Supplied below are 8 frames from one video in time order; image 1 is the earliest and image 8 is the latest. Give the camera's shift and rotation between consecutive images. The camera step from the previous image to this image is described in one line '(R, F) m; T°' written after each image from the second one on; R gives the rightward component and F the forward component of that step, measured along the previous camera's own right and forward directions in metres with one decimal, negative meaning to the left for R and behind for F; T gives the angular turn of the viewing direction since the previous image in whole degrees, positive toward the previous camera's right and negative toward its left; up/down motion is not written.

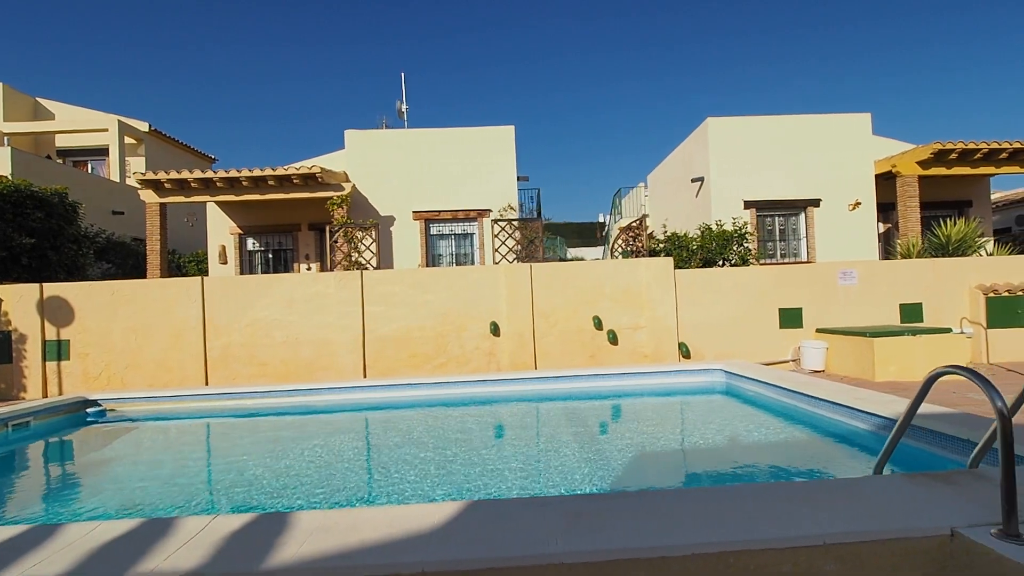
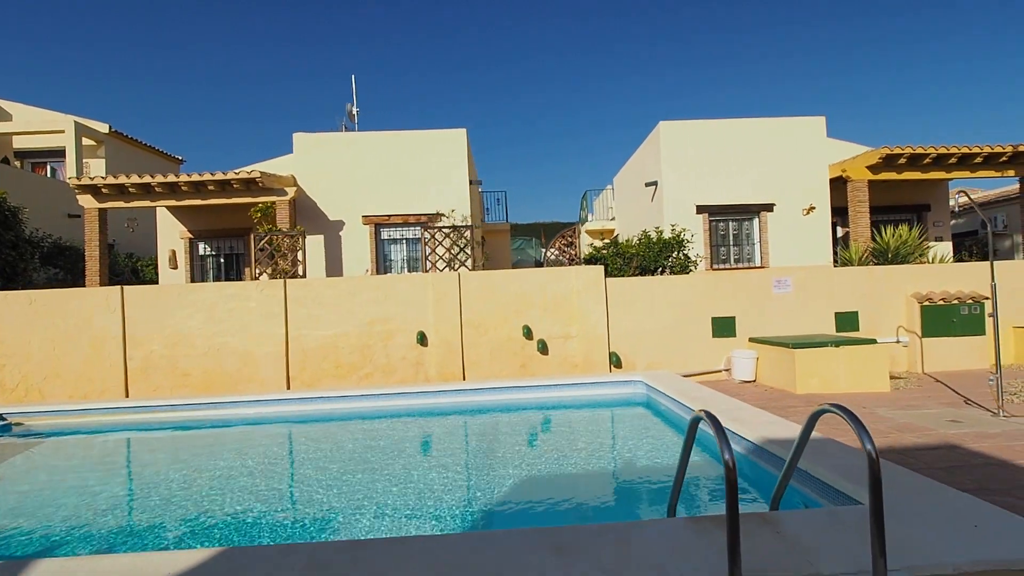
(+1.2, +0.1) m; 0°
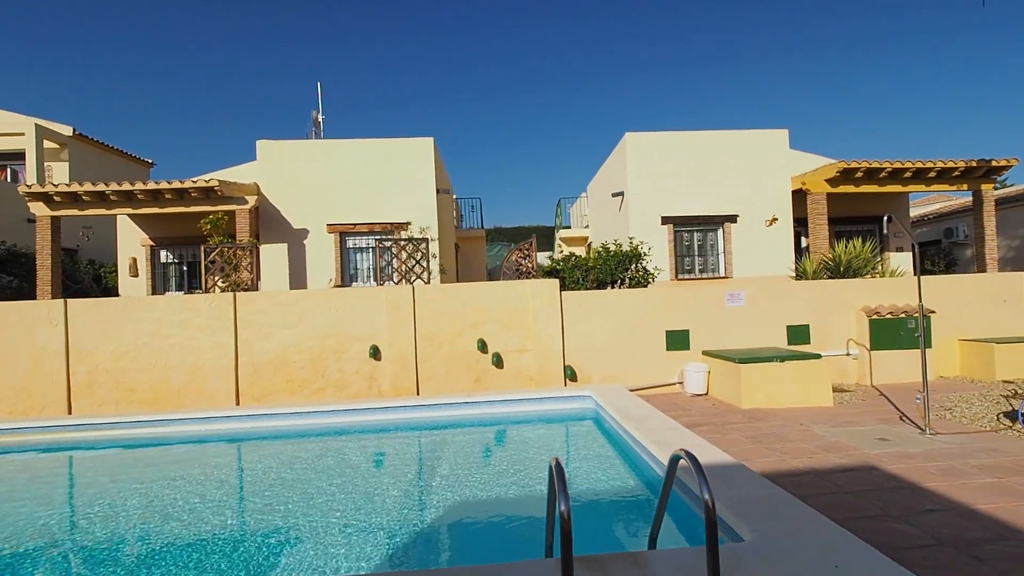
(+0.6, 0.0) m; +1°
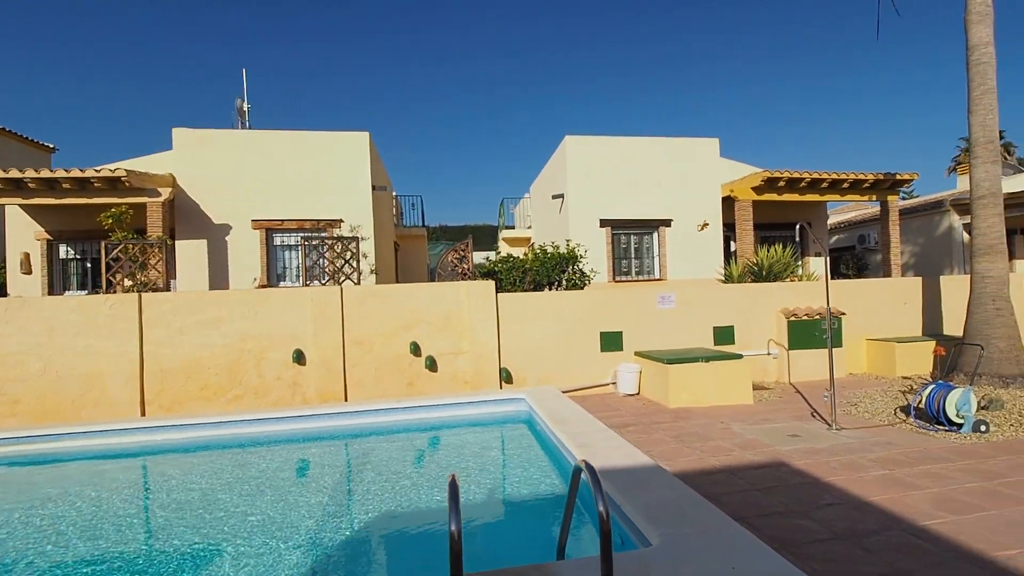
(+0.2, +0.1) m; +6°
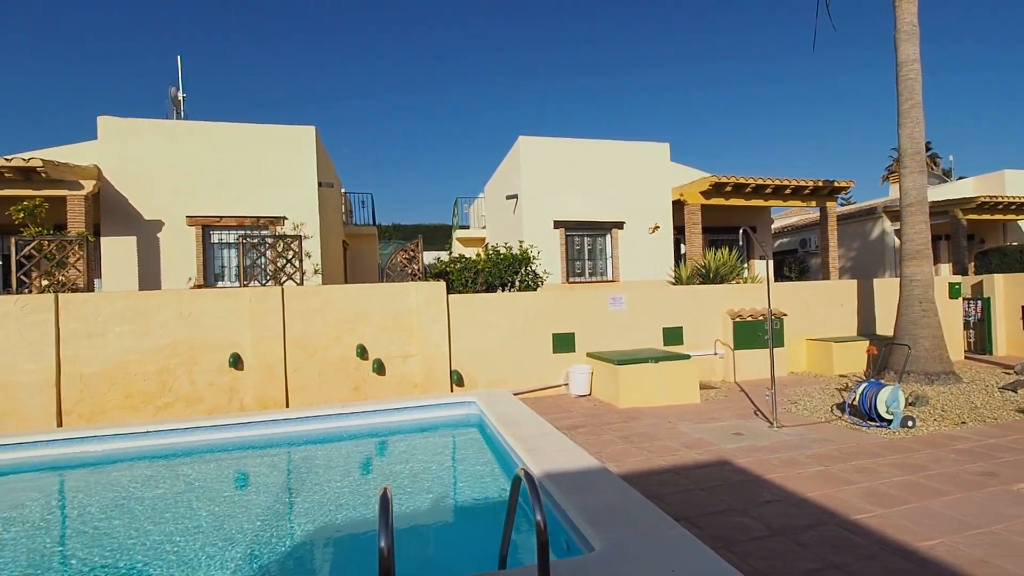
(+0.2, +0.1) m; +5°
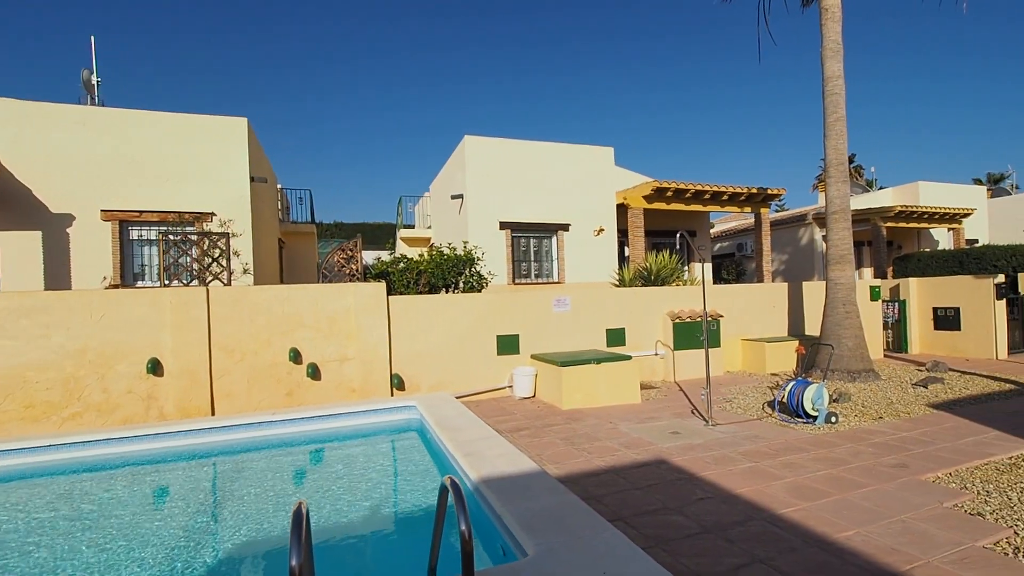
(+0.2, +0.1) m; +5°
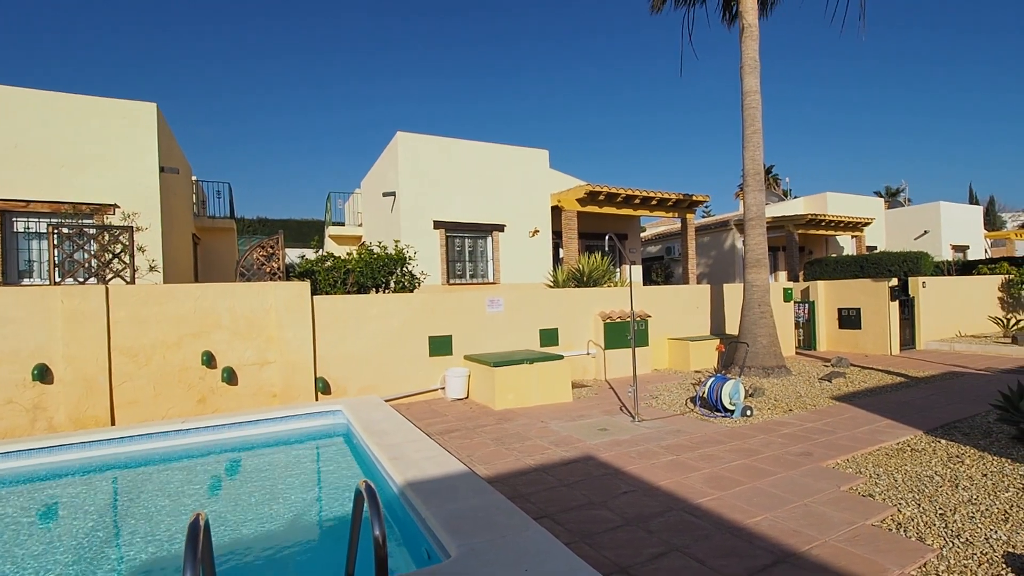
(+0.1, 0.0) m; +7°
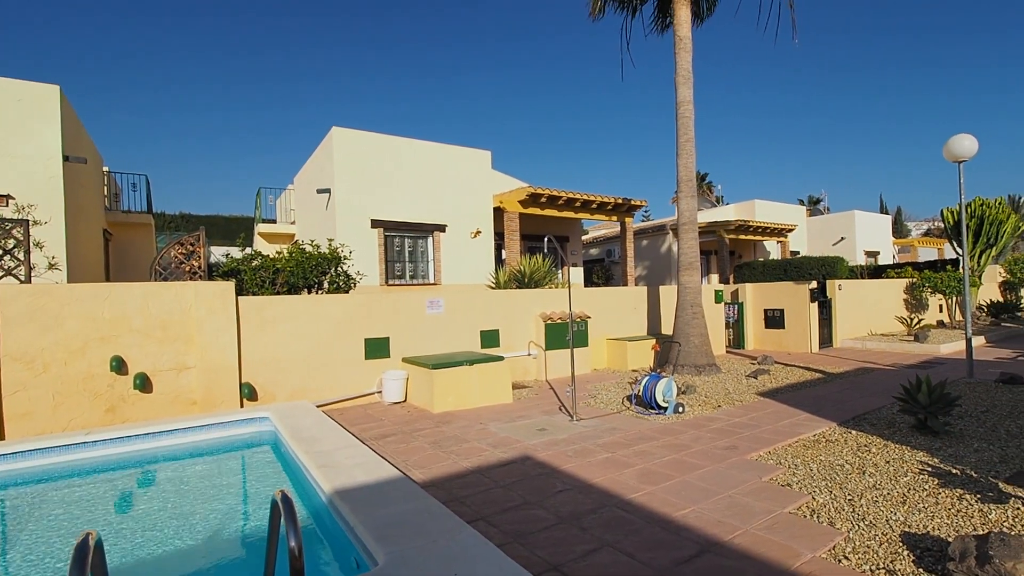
(+0.1, 0.0) m; +6°
